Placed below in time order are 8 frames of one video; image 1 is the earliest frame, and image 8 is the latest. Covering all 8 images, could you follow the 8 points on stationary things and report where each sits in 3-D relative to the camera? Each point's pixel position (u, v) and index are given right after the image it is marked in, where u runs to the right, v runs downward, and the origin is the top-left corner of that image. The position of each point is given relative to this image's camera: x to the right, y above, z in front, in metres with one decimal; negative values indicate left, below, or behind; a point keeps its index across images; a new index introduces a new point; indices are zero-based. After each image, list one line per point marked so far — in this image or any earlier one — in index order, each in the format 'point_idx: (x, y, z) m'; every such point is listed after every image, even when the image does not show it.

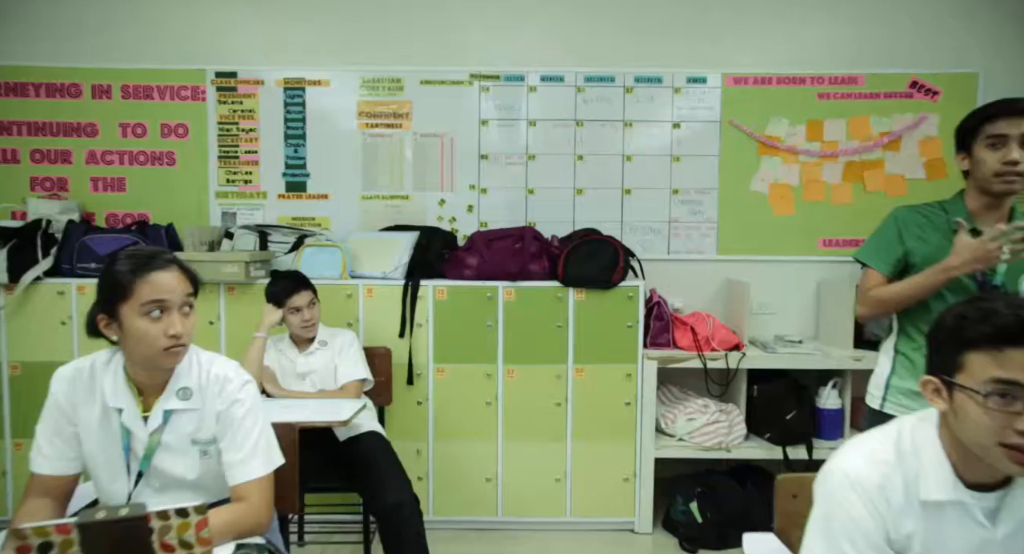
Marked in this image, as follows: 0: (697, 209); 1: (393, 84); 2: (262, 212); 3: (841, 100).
0: (+1.0, +0.4, +2.9) m
1: (-0.6, +1.0, +2.9) m
2: (-1.3, +0.3, +3.0) m
3: (+1.7, +0.9, +2.9) m
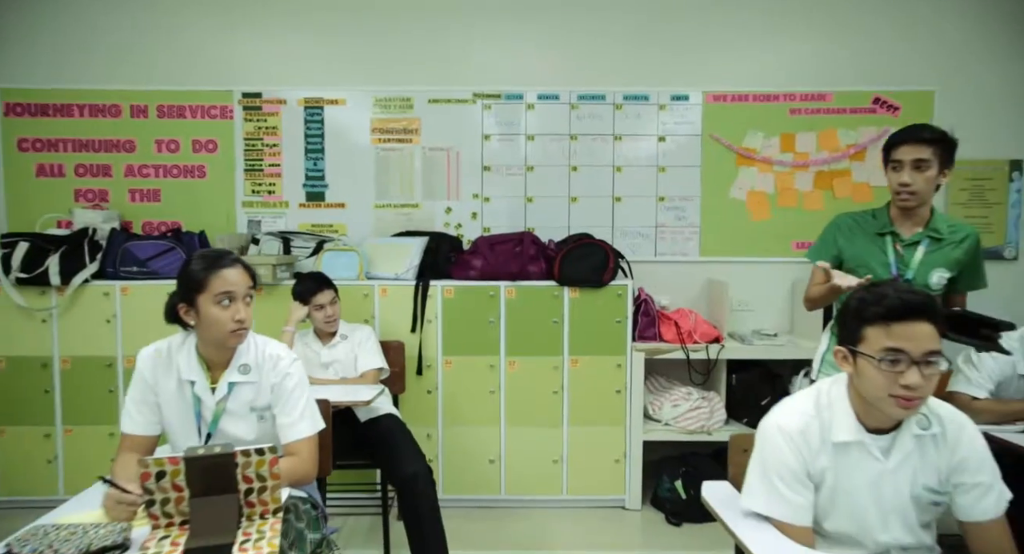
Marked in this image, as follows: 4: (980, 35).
0: (+1.0, +0.4, +3.2) m
1: (-0.6, +1.0, +3.2) m
2: (-1.3, +0.3, +3.3) m
3: (+1.7, +0.9, +3.2) m
4: (+2.6, +1.4, +3.2) m
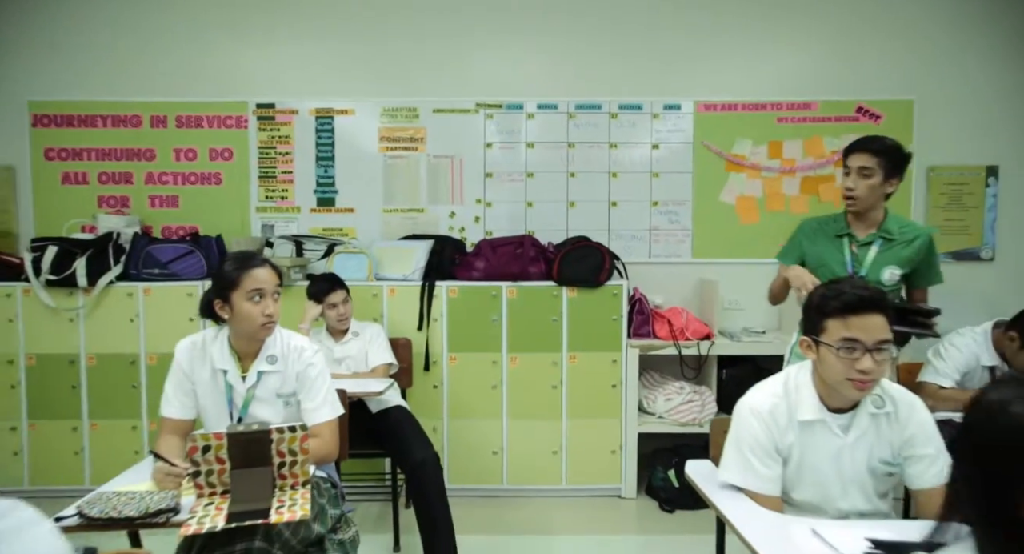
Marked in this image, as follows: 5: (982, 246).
0: (+1.0, +0.4, +3.4) m
1: (-0.6, +1.0, +3.4) m
2: (-1.3, +0.3, +3.4) m
3: (+1.7, +0.9, +3.3) m
4: (+2.6, +1.4, +3.3) m
5: (+2.7, +0.2, +3.3) m
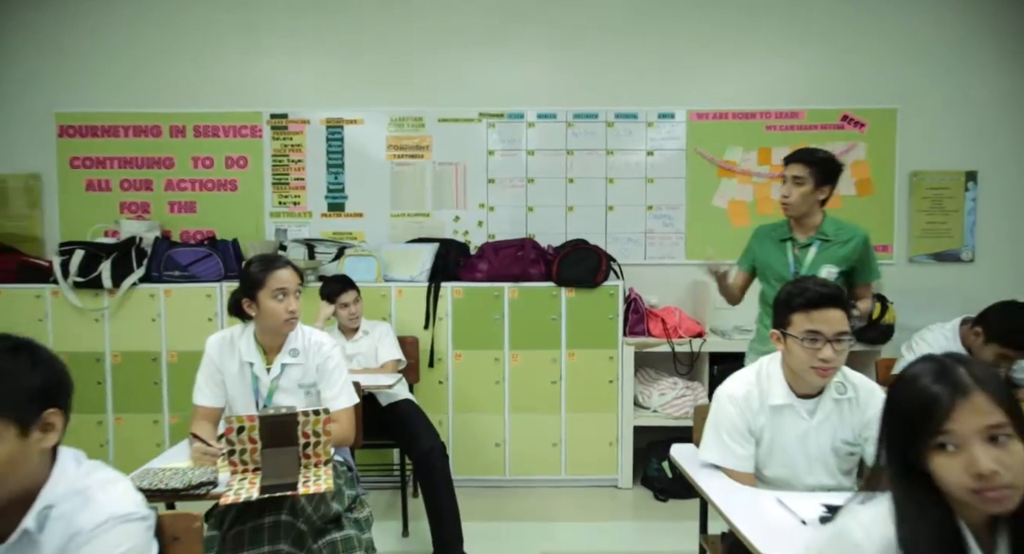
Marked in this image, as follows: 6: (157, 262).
0: (+1.0, +0.3, +3.5) m
1: (-0.6, +1.0, +3.6) m
2: (-1.3, +0.3, +3.6) m
3: (+1.7, +0.9, +3.5) m
4: (+2.6, +1.3, +3.5) m
5: (+2.7, +0.2, +3.5) m
6: (-2.0, +0.1, +3.2) m
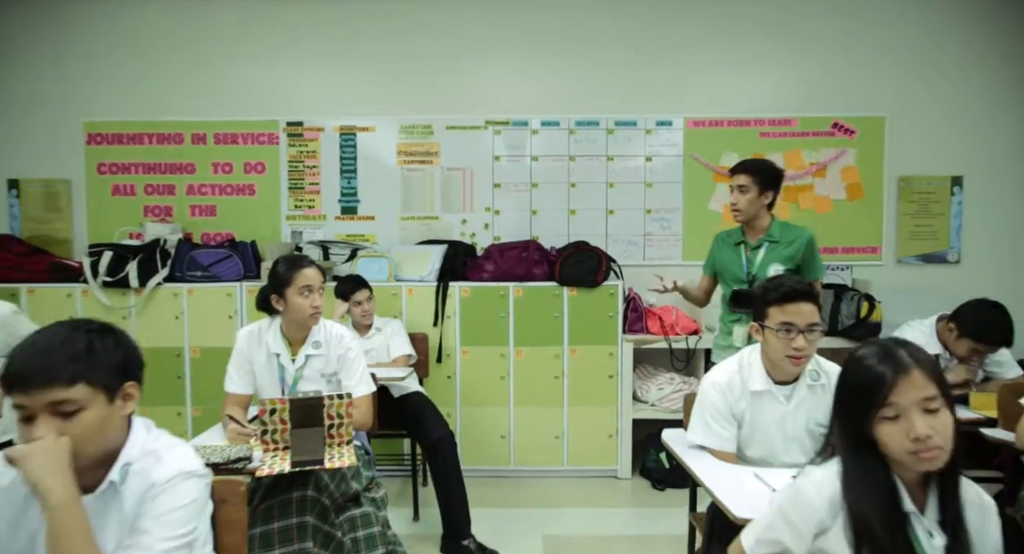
0: (+1.0, +0.3, +3.7) m
1: (-0.6, +1.0, +3.7) m
2: (-1.3, +0.3, +3.8) m
3: (+1.7, +0.9, +3.6) m
4: (+2.7, +1.3, +3.6) m
5: (+2.8, +0.2, +3.6) m
6: (-2.0, +0.1, +3.4) m
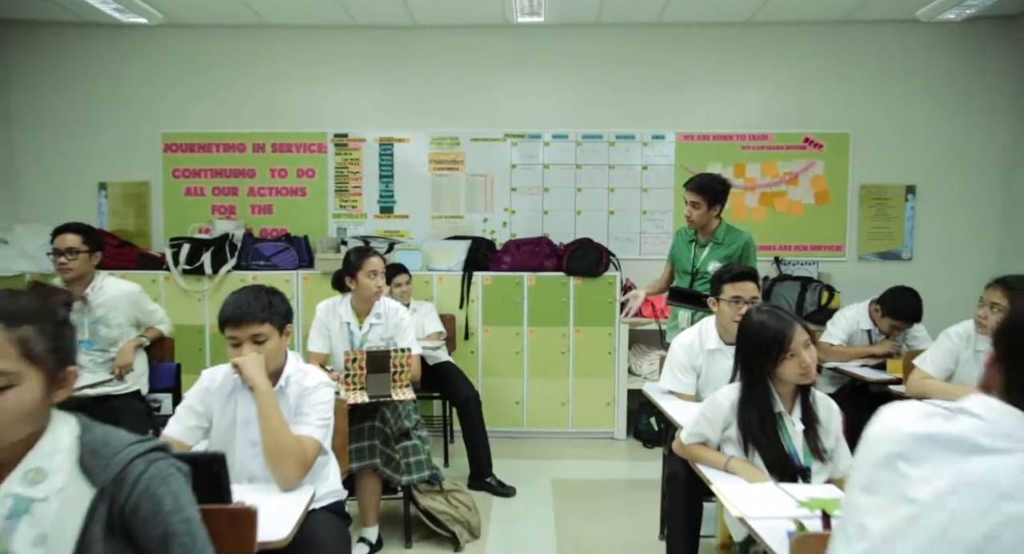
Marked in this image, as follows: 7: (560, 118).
0: (+1.1, +0.4, +4.3) m
1: (-0.5, +1.0, +4.3) m
2: (-1.2, +0.4, +4.4) m
3: (+1.8, +0.9, +4.2) m
4: (+2.8, +1.4, +4.2) m
5: (+2.9, +0.2, +4.2) m
6: (-1.9, +0.2, +4.1) m
7: (+0.4, +1.2, +4.3) m
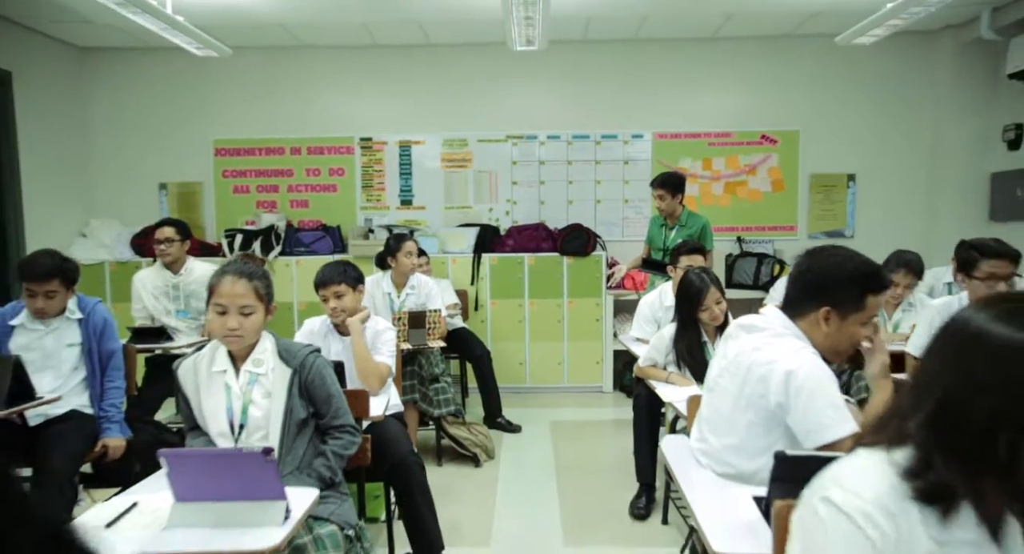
0: (+1.1, +0.6, +5.0) m
1: (-0.4, +1.2, +5.1) m
2: (-1.1, +0.5, +5.2) m
3: (+1.8, +1.1, +4.9) m
4: (+2.8, +1.6, +4.9) m
5: (+2.9, +0.4, +4.9) m
6: (-1.9, +0.3, +4.8) m
7: (+0.4, +1.4, +5.0) m
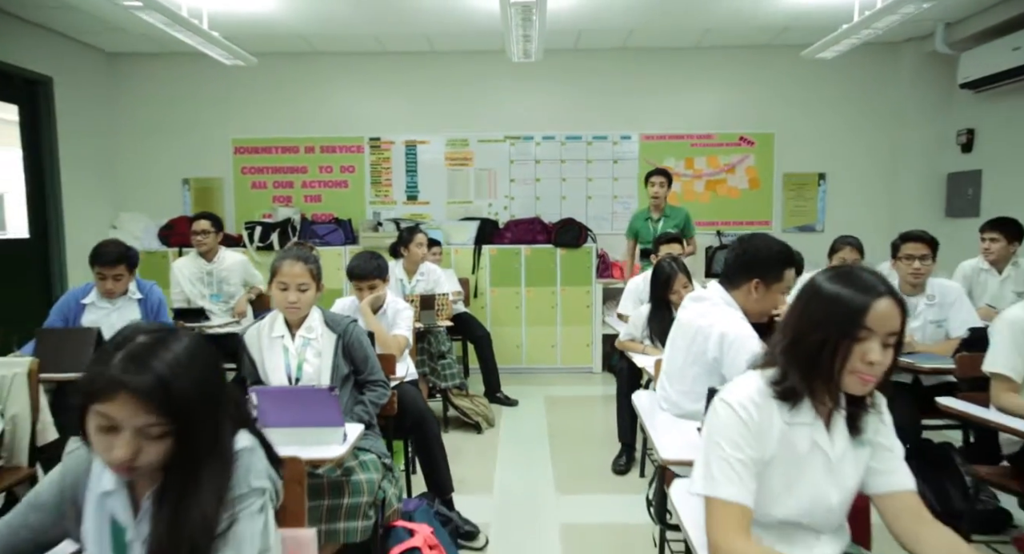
0: (+1.1, +0.7, +5.5) m
1: (-0.5, +1.3, +5.5) m
2: (-1.2, +0.6, +5.6) m
3: (+1.8, +1.2, +5.4) m
4: (+2.7, +1.7, +5.3) m
5: (+2.9, +0.5, +5.4) m
6: (-1.9, +0.4, +5.2) m
7: (+0.3, +1.5, +5.5) m
